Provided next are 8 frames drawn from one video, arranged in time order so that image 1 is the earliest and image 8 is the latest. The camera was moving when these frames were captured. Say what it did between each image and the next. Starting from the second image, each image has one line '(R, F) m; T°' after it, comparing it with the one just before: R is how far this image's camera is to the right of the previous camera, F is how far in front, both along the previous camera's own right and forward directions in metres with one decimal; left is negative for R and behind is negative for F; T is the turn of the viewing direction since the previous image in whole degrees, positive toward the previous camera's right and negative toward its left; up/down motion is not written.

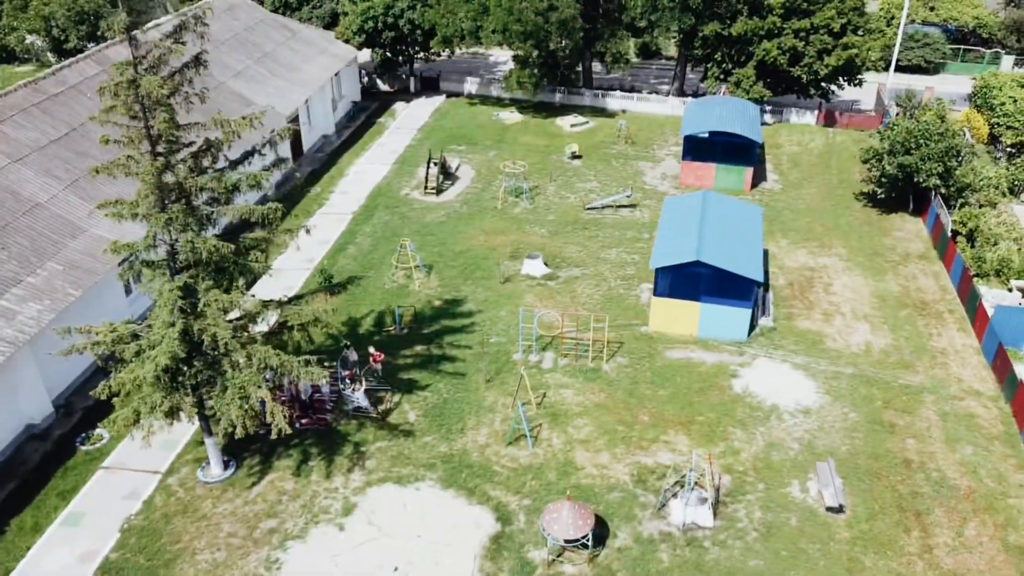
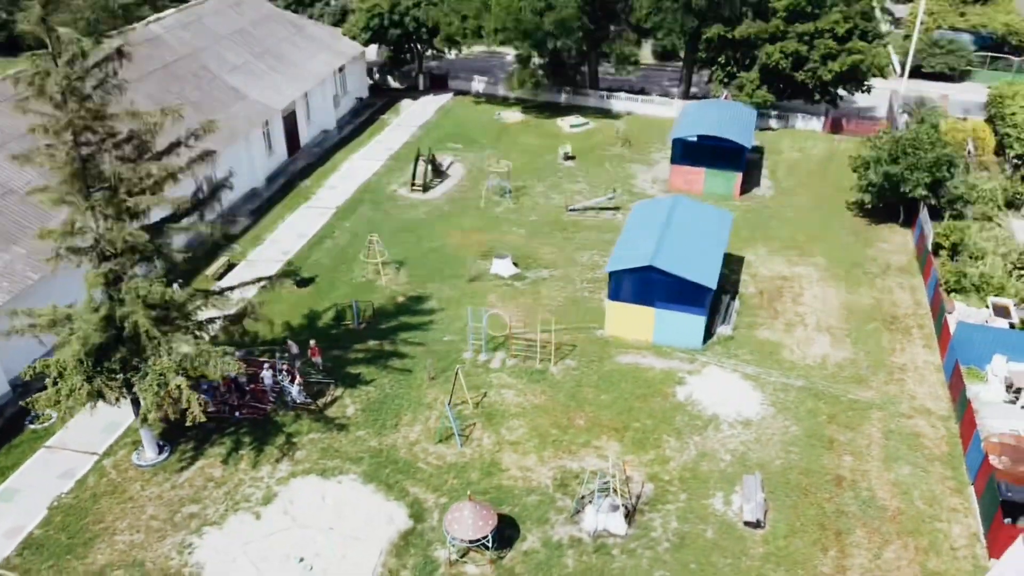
(+2.7, +0.1) m; -3°
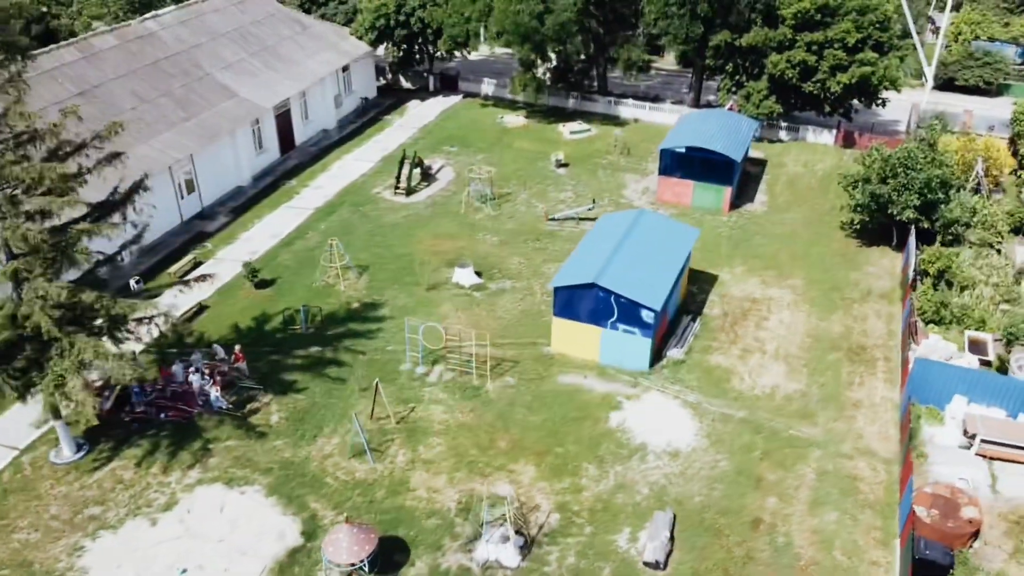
(+3.1, +0.8) m; -4°
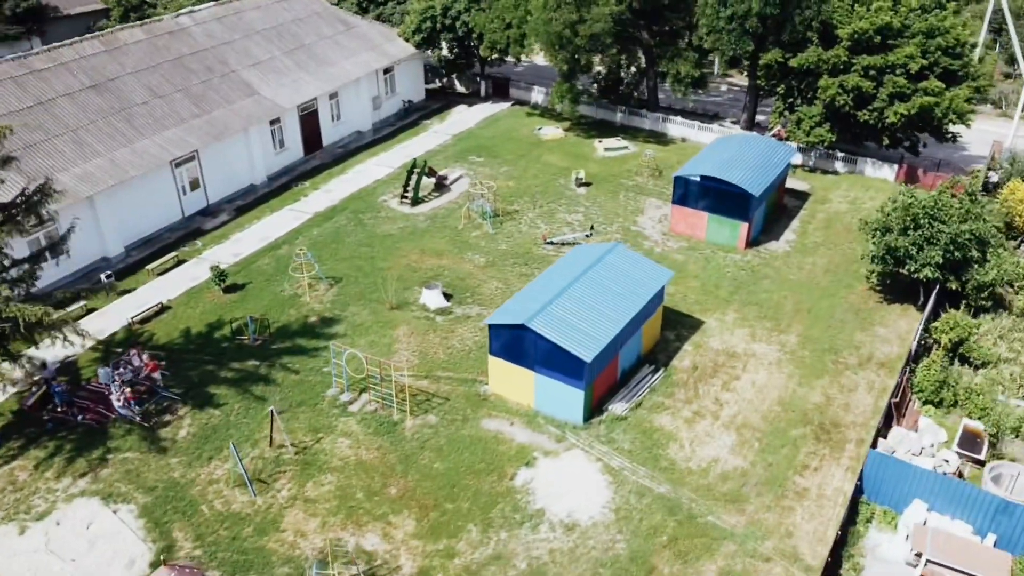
(+4.5, +1.9) m; -9°
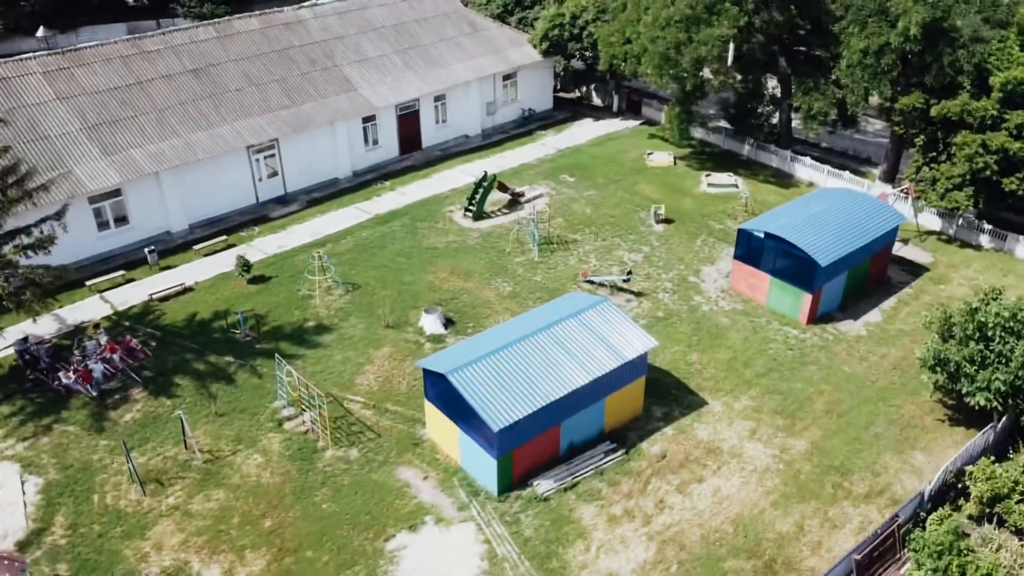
(+6.0, +2.7) m; -16°
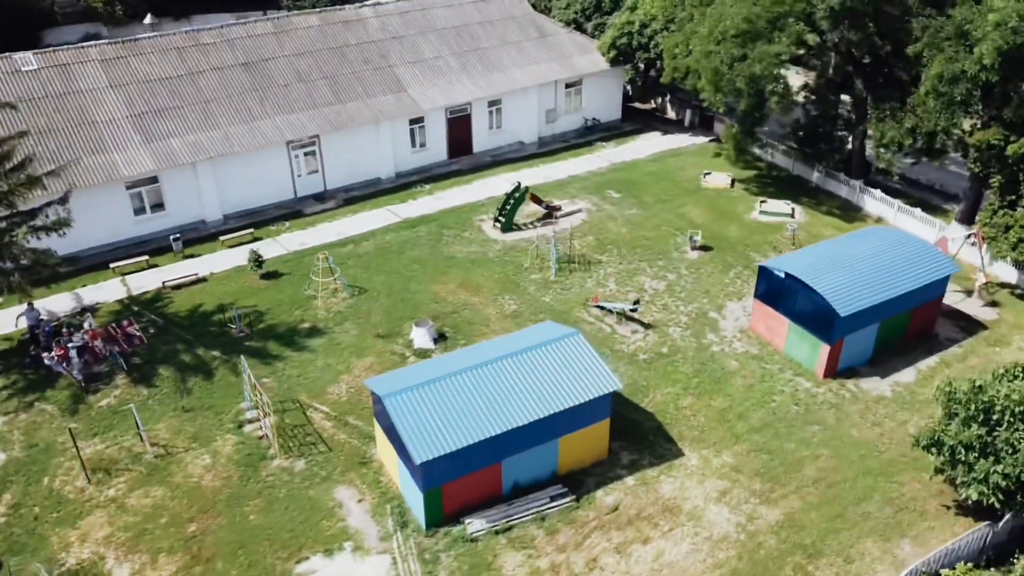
(+3.5, +1.3) m; -9°
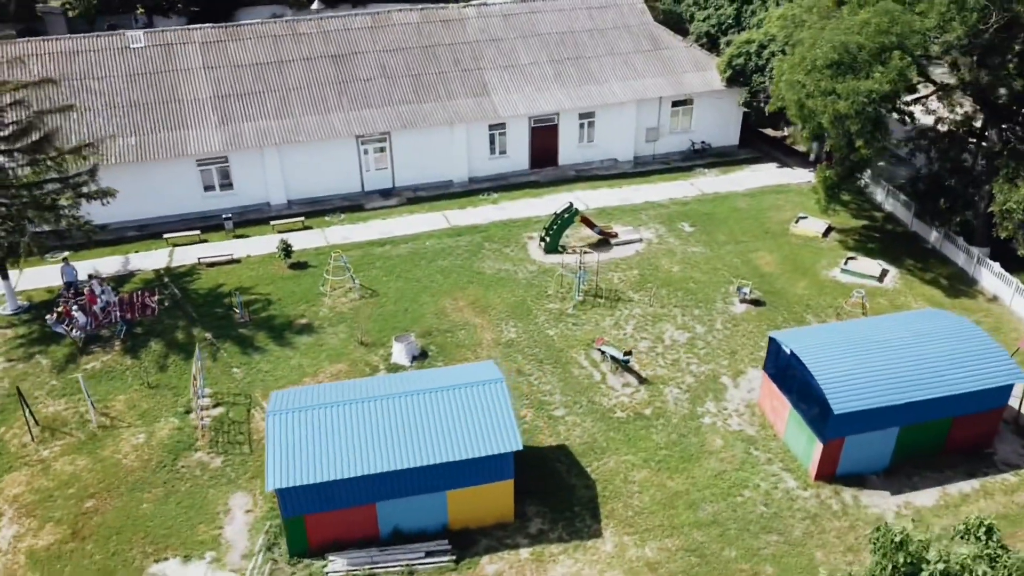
(+5.6, +2.2) m; -14°
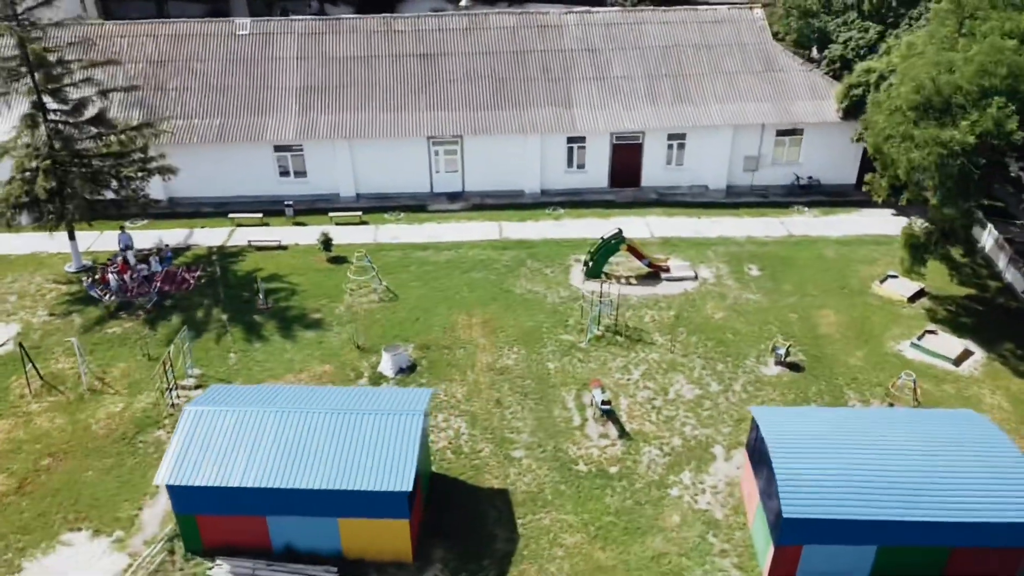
(+4.8, +1.7) m; -13°
